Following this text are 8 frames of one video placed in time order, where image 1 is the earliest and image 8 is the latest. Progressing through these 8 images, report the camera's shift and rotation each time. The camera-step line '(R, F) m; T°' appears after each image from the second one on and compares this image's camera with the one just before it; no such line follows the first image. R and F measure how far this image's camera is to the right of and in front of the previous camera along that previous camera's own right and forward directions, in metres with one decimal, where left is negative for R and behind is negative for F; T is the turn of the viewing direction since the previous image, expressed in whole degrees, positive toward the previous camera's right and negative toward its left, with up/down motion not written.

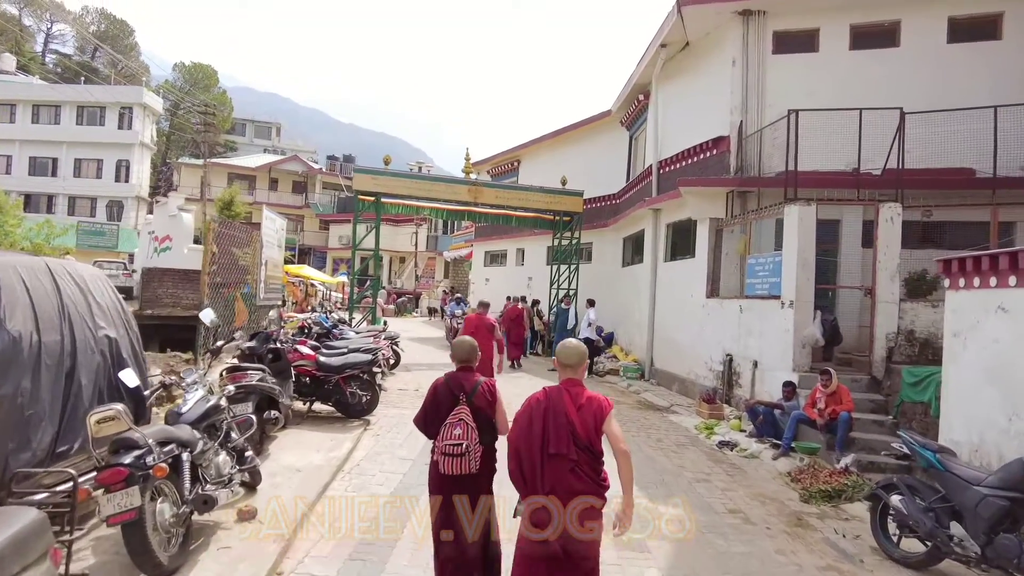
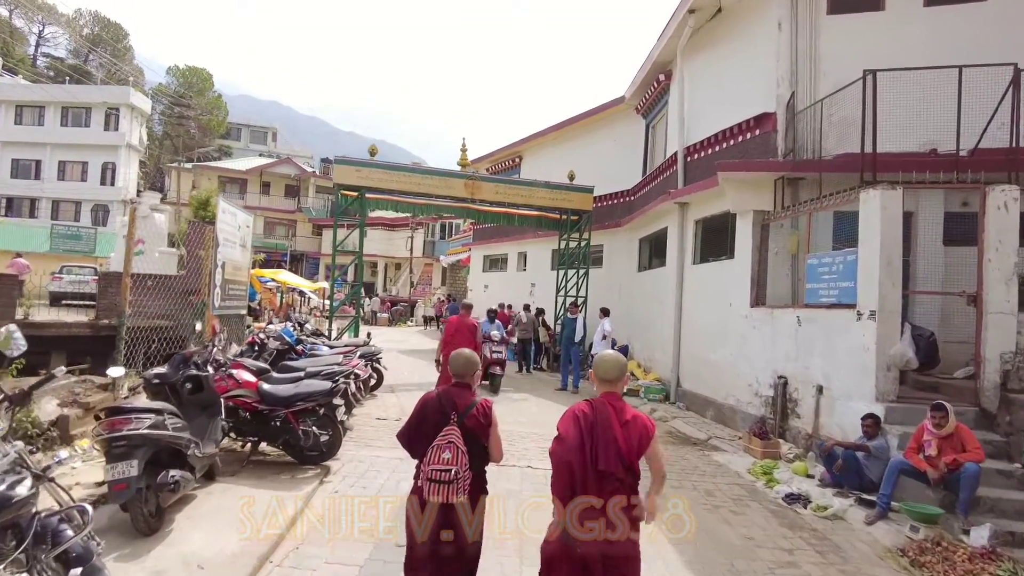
(0.0, +1.7) m; 0°
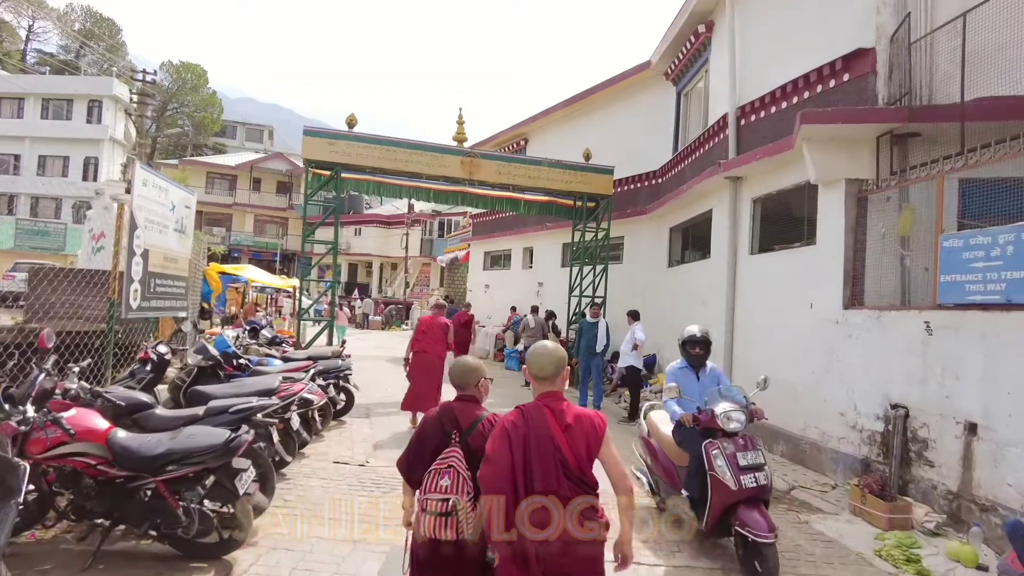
(-0.1, +2.1) m; 0°
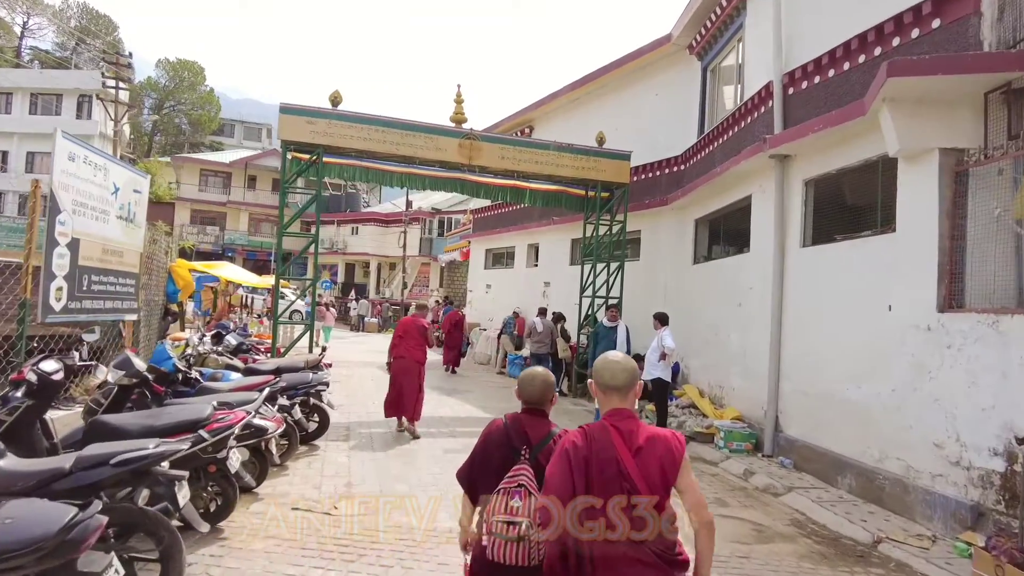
(-0.1, +1.3) m; 0°
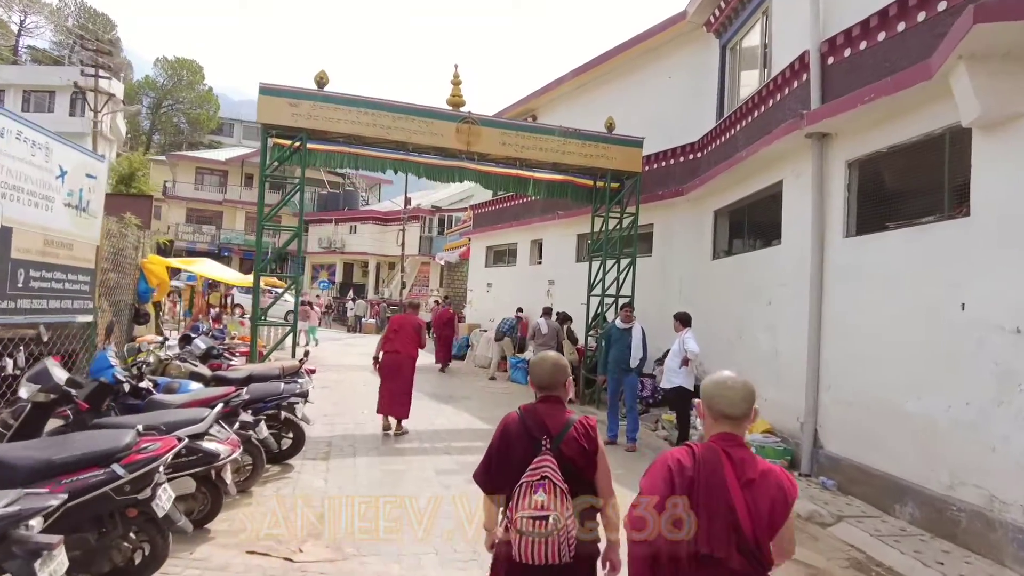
(0.0, +0.8) m; 0°
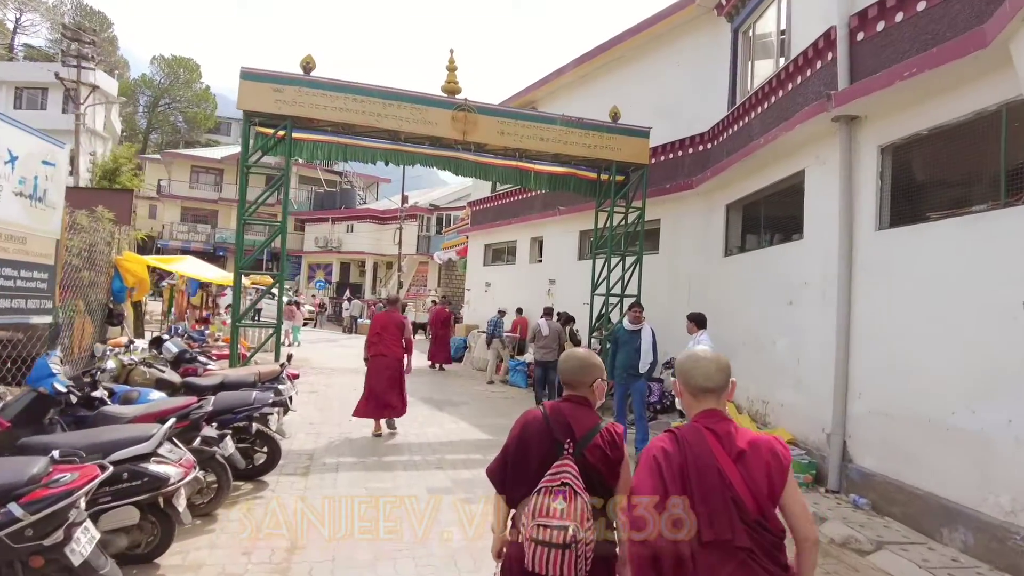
(0.0, +0.6) m; 0°
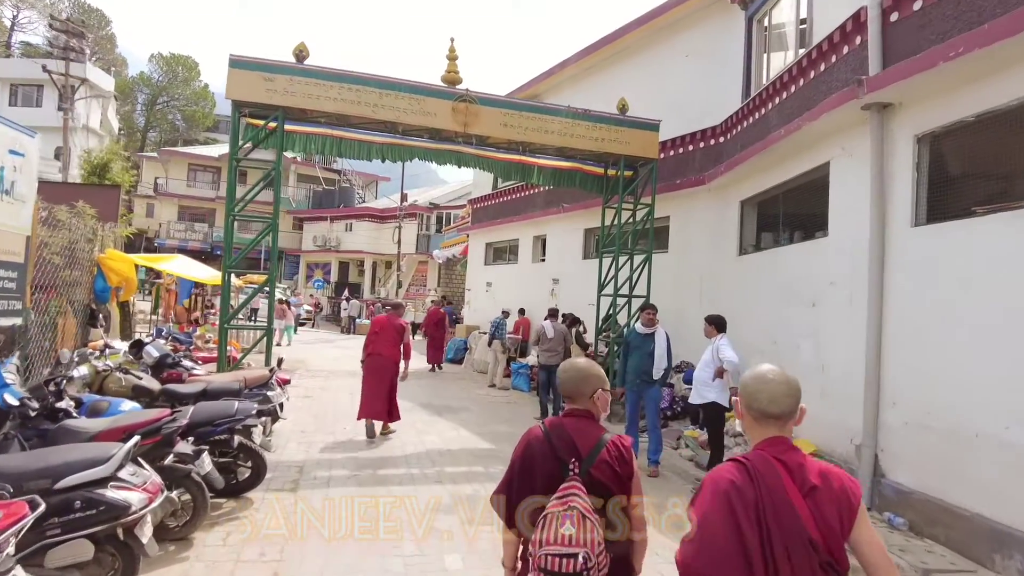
(0.0, +0.4) m; 0°
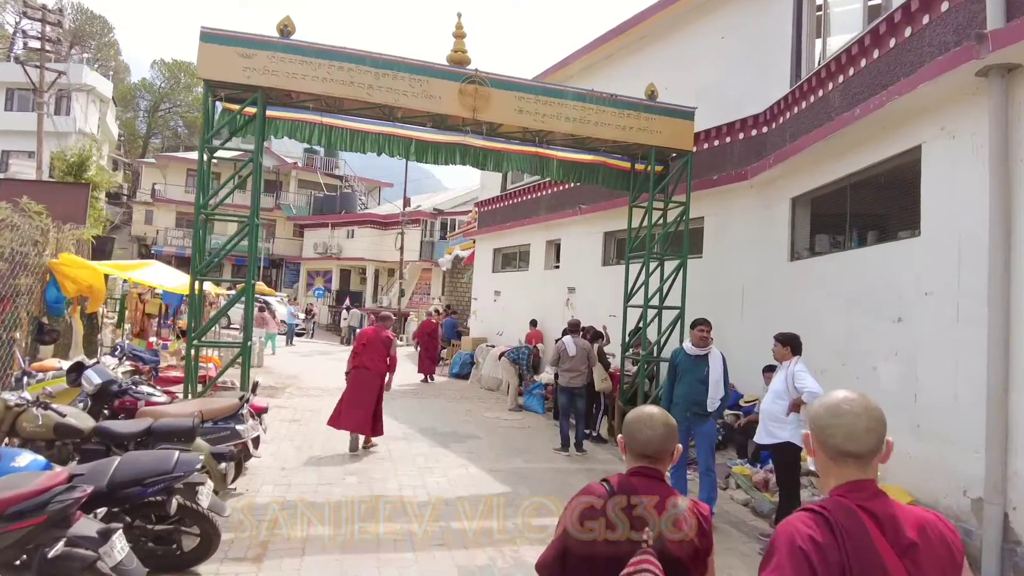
(-0.1, +1.1) m; 0°
